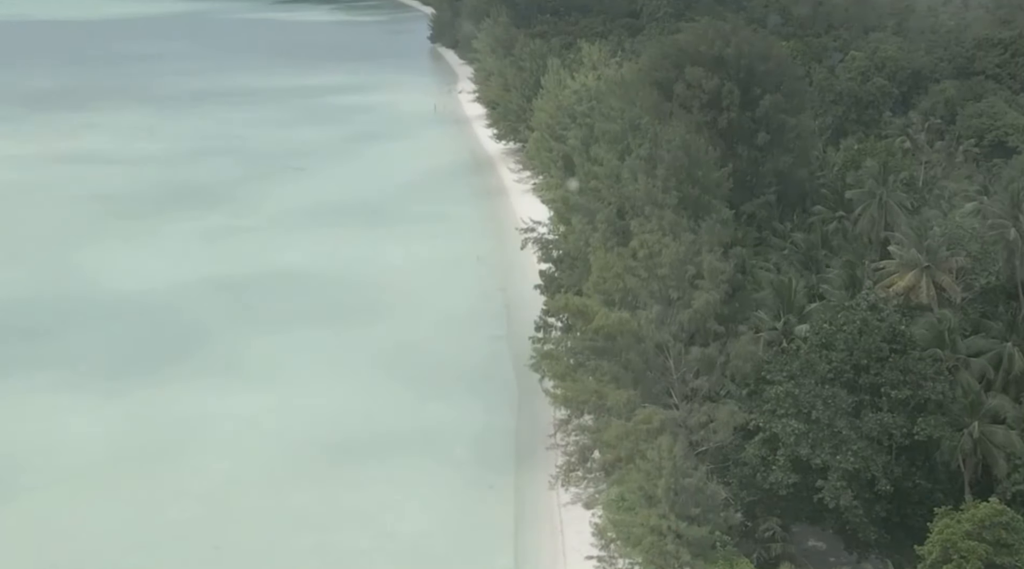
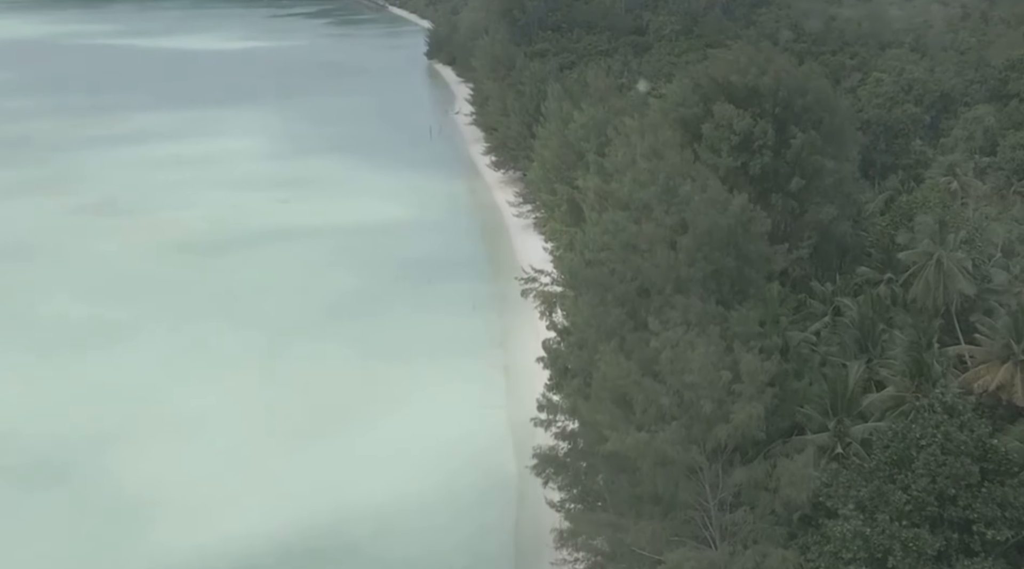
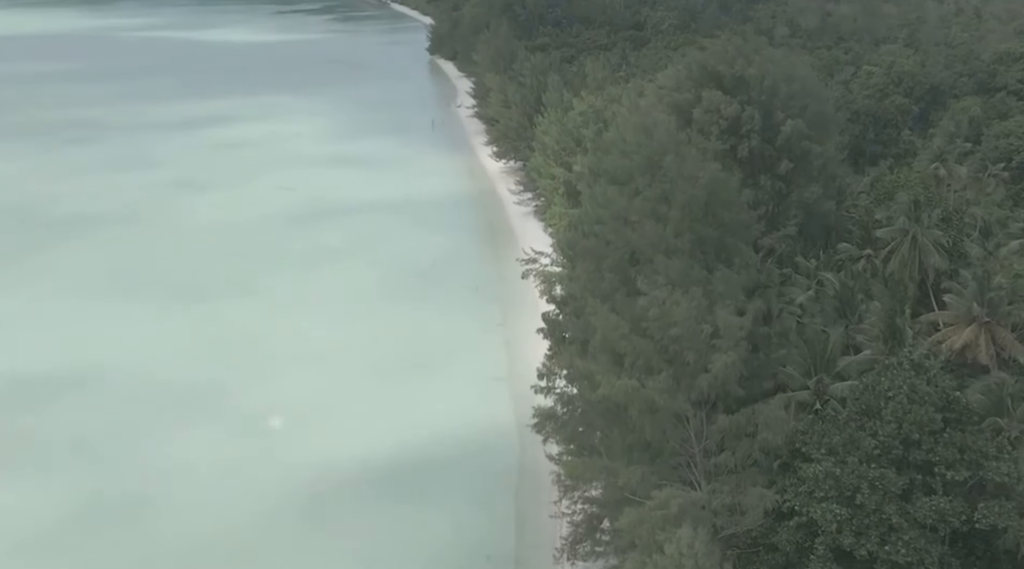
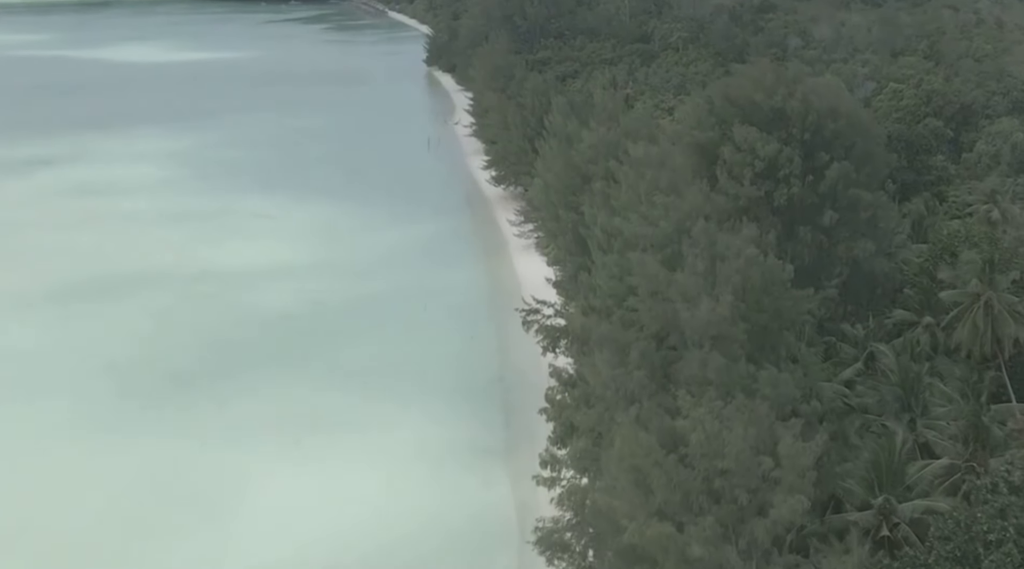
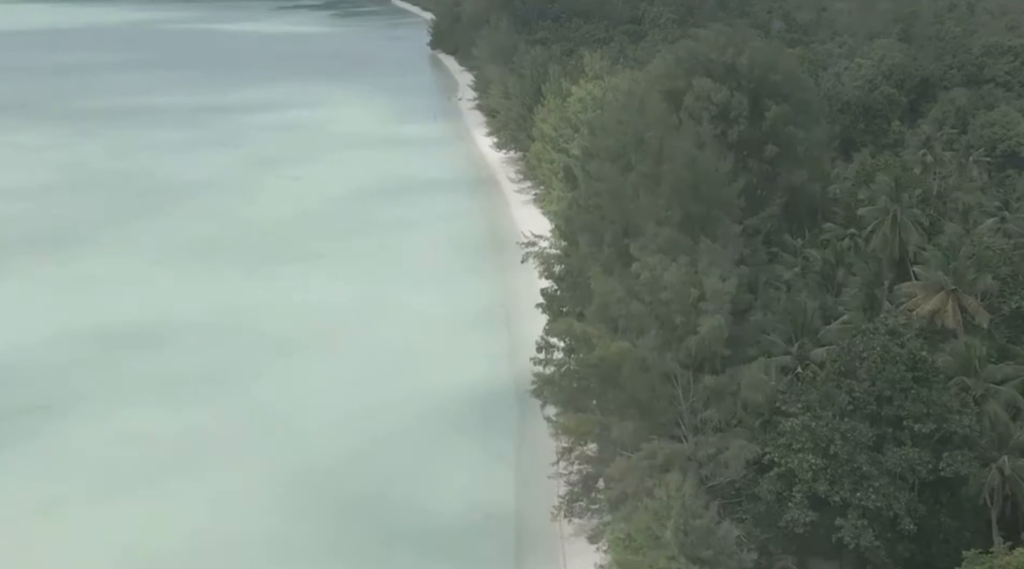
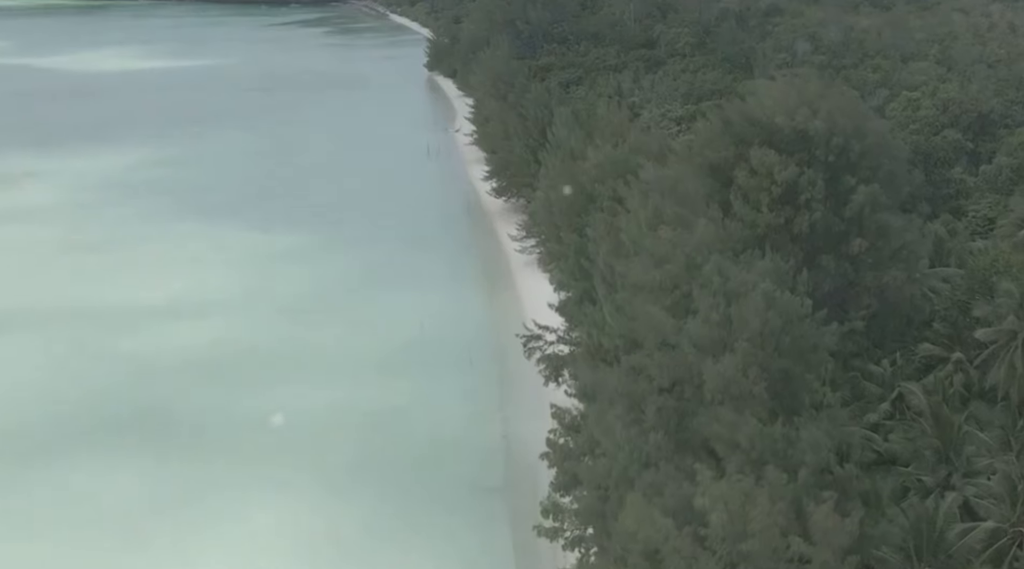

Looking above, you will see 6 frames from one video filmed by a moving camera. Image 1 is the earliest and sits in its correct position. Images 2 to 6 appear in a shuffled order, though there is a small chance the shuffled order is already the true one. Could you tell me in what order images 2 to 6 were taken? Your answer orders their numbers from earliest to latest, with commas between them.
5, 3, 2, 4, 6
